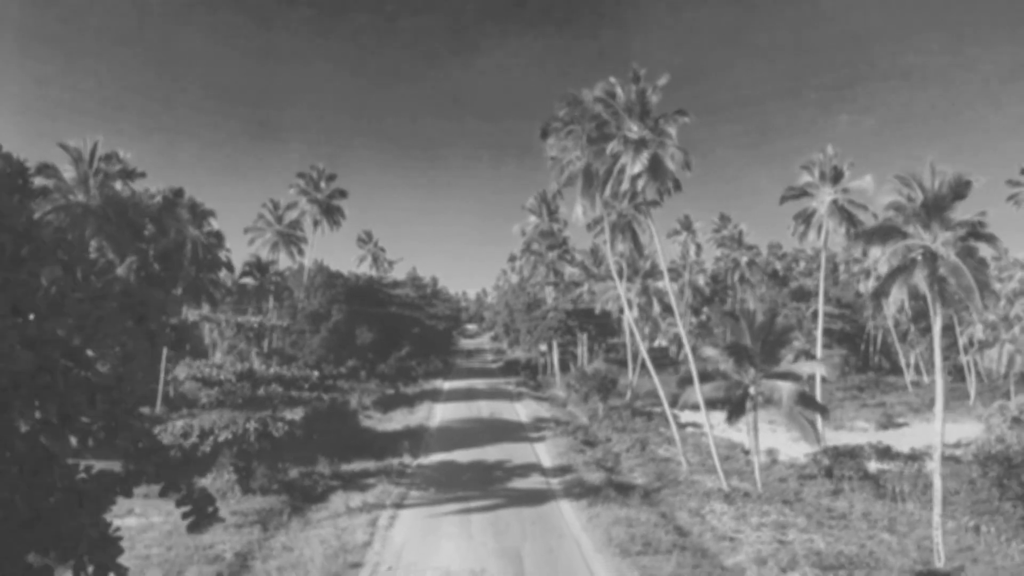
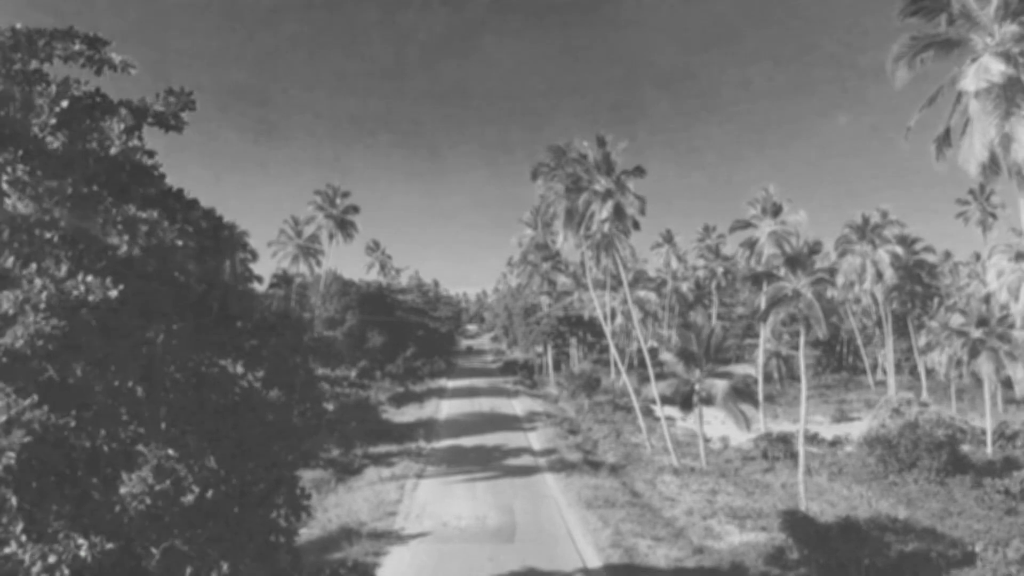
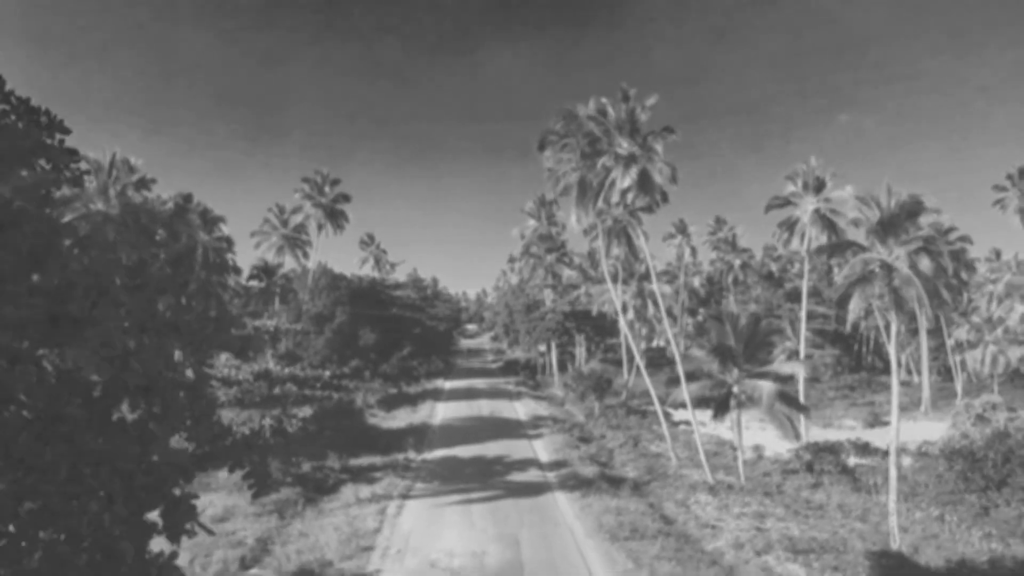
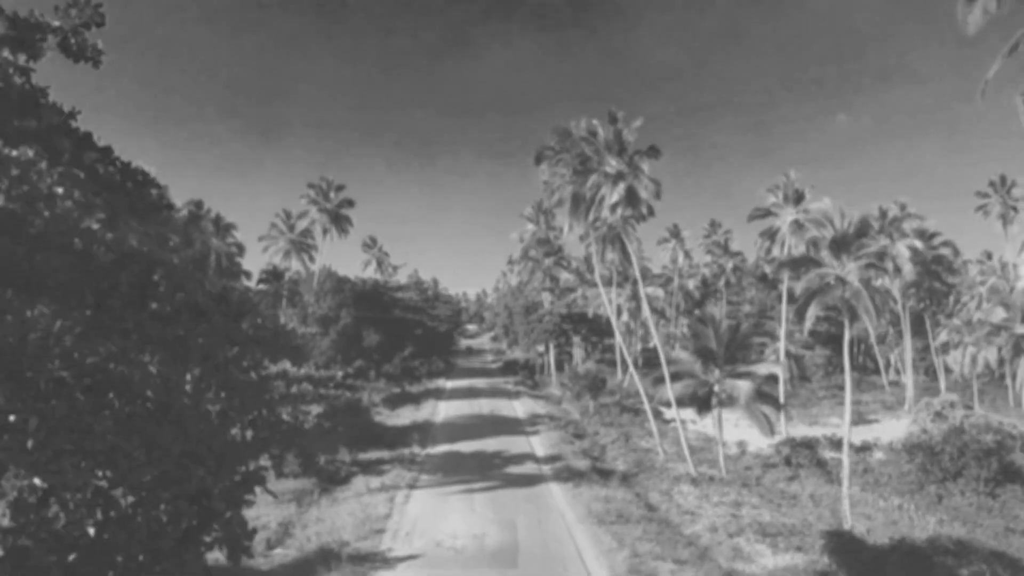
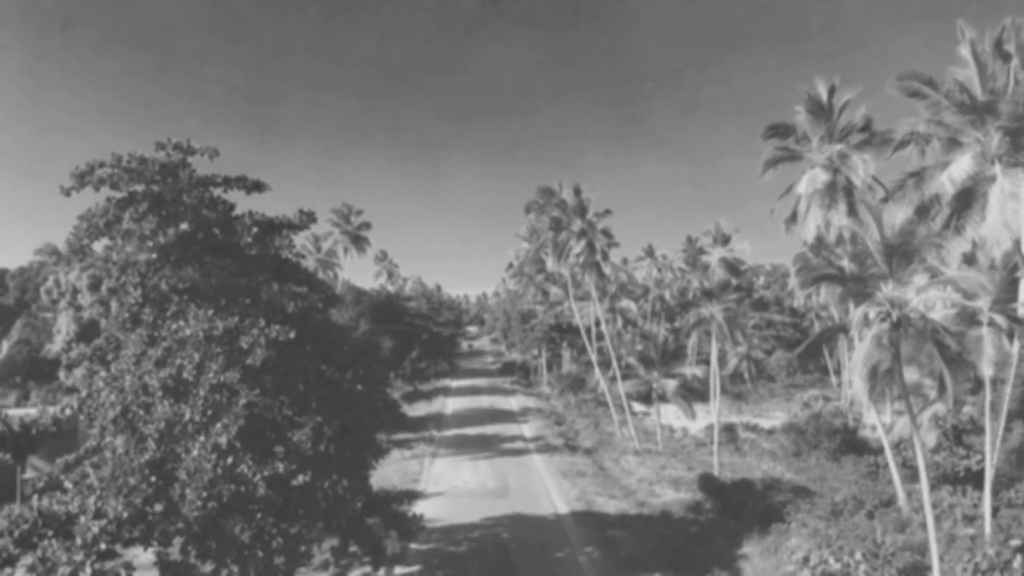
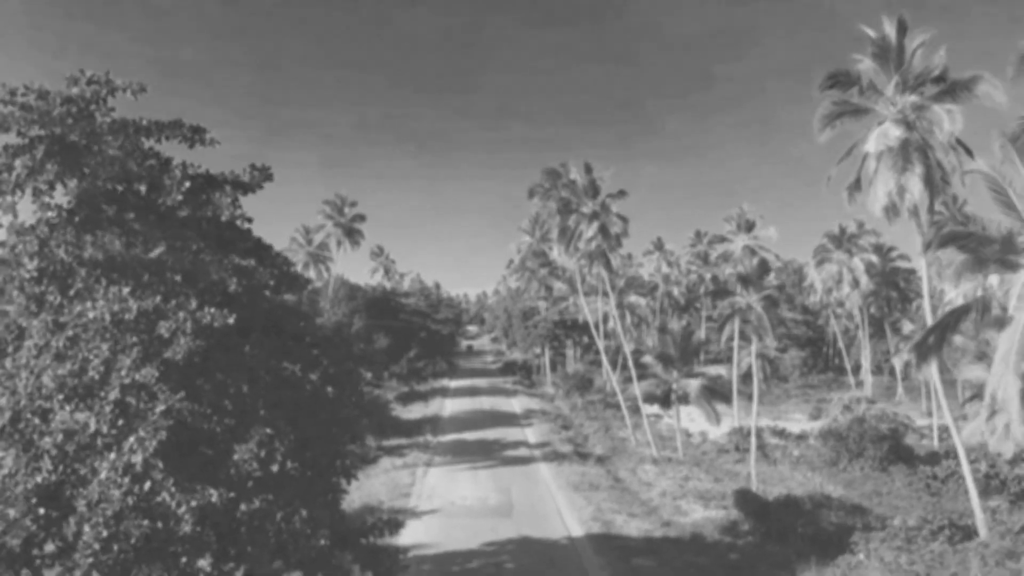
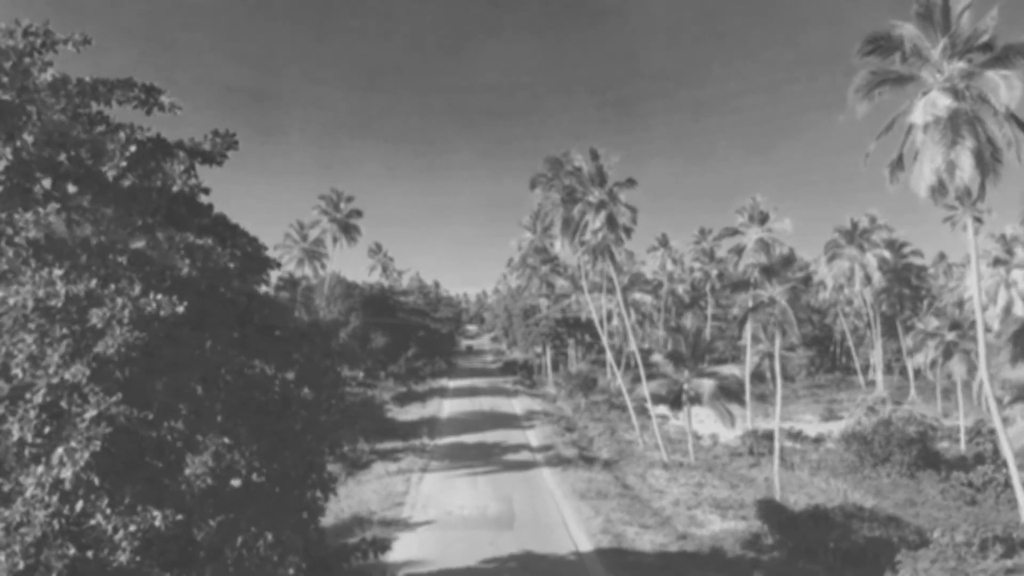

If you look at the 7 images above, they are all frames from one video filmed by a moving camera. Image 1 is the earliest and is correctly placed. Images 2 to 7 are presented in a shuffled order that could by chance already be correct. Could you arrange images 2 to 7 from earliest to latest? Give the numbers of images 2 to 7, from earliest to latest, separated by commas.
3, 4, 2, 7, 6, 5
